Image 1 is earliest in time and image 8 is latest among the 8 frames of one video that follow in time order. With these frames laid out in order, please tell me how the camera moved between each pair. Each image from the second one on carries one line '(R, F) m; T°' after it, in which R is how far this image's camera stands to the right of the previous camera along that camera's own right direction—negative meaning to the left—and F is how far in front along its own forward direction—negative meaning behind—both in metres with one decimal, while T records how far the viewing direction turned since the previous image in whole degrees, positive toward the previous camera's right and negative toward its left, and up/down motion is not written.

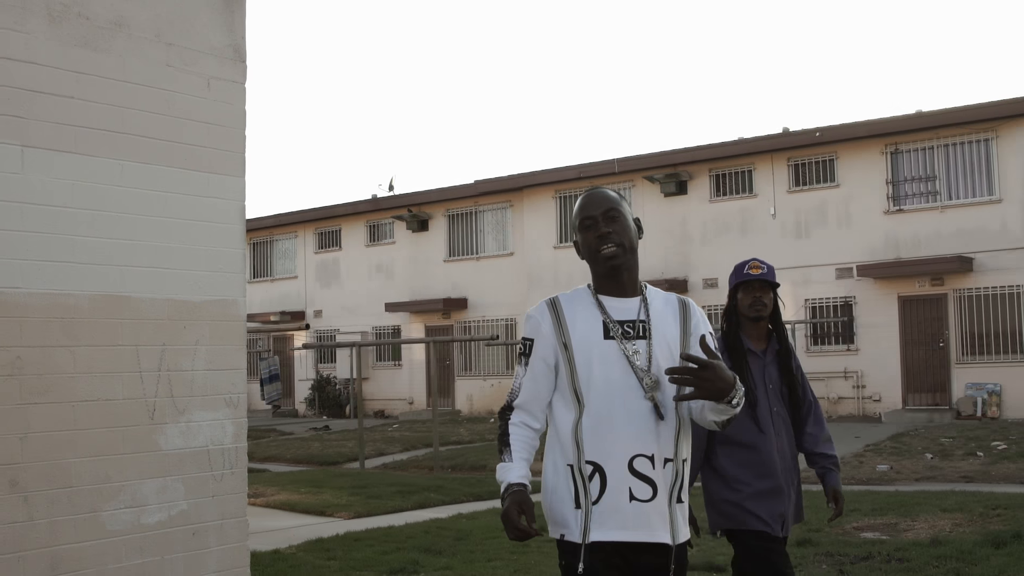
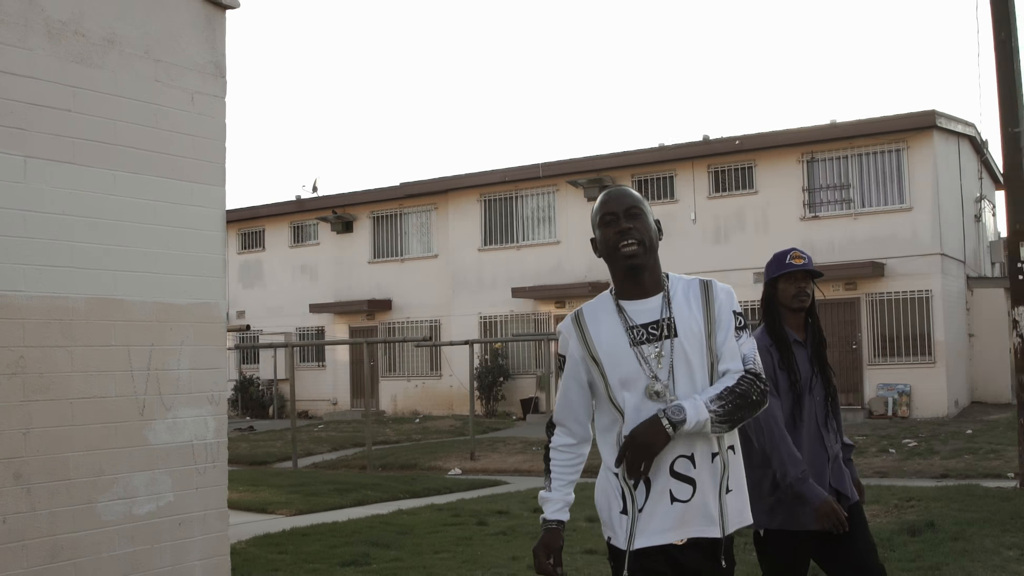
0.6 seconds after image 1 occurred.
(-0.2, -0.3) m; +4°
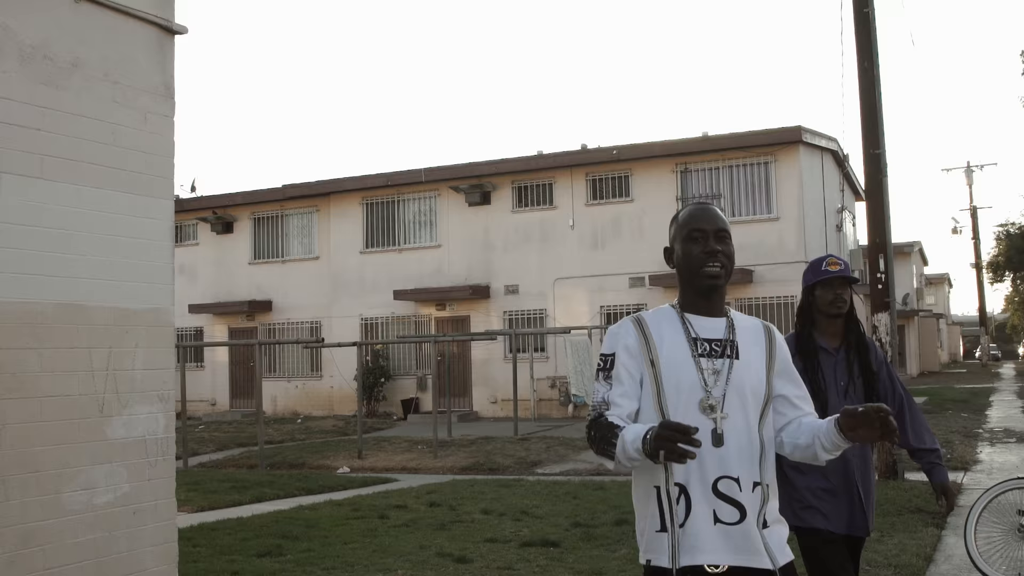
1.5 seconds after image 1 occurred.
(-0.2, -0.5) m; +6°
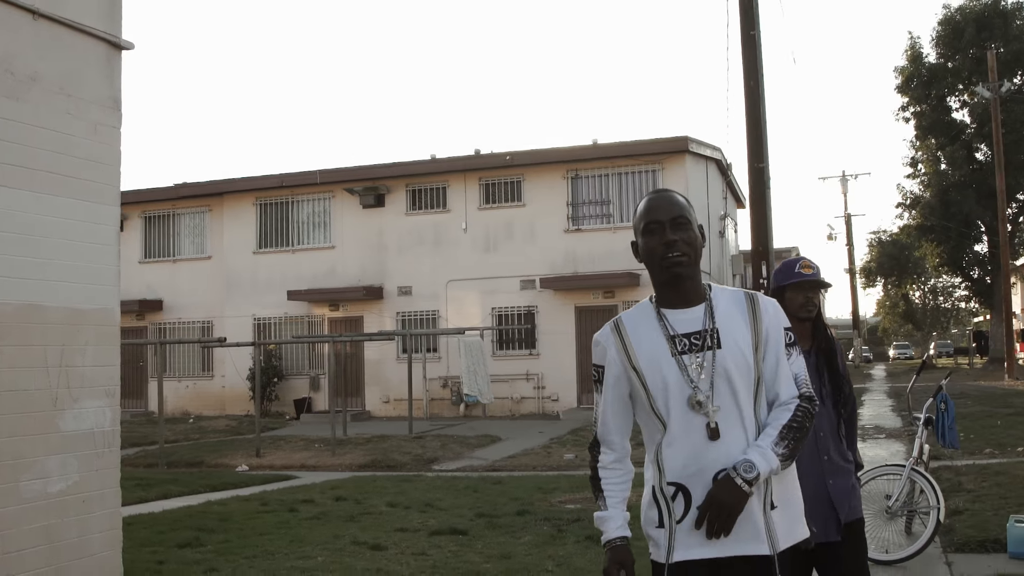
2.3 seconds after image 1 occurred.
(-0.2, -0.5) m; +5°
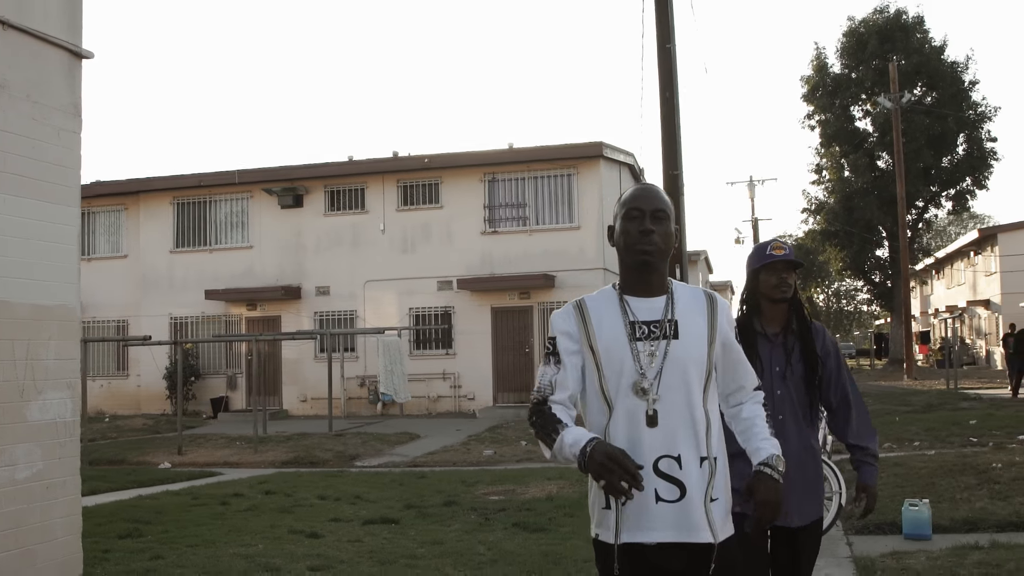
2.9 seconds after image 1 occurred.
(-0.1, -0.4) m; +4°
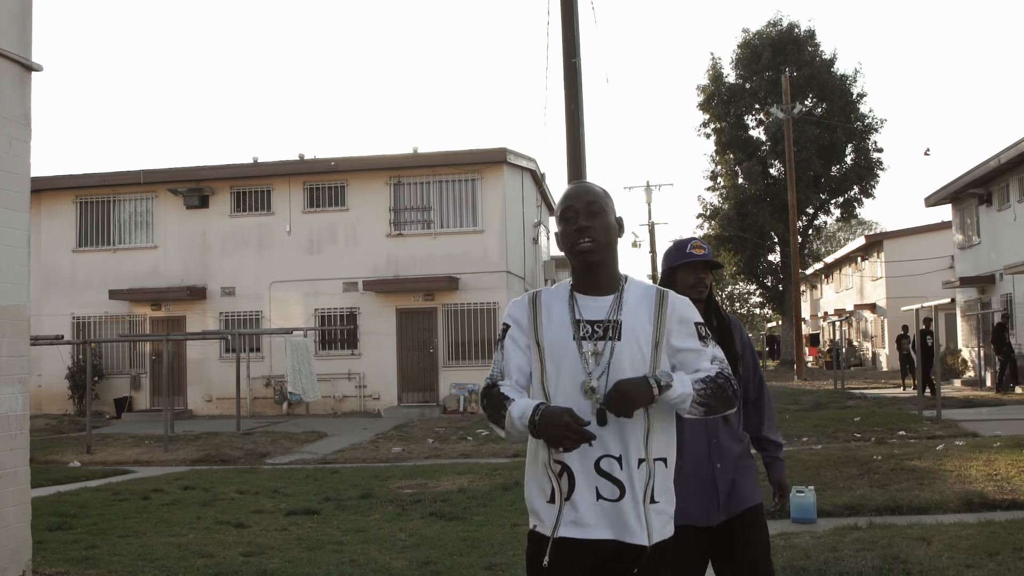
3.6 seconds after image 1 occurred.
(-0.1, -0.5) m; +4°
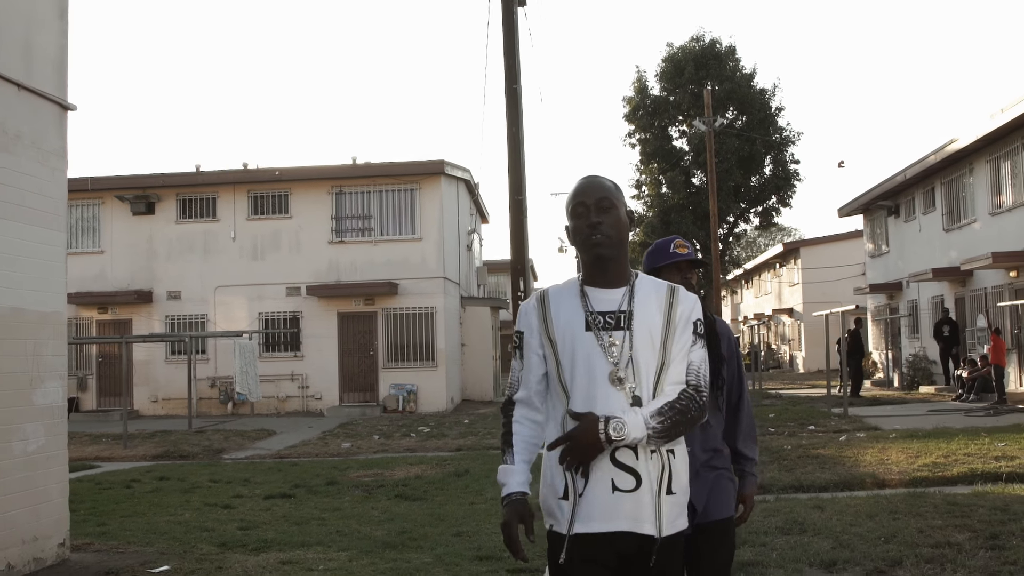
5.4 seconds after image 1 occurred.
(-0.2, -1.2) m; +3°
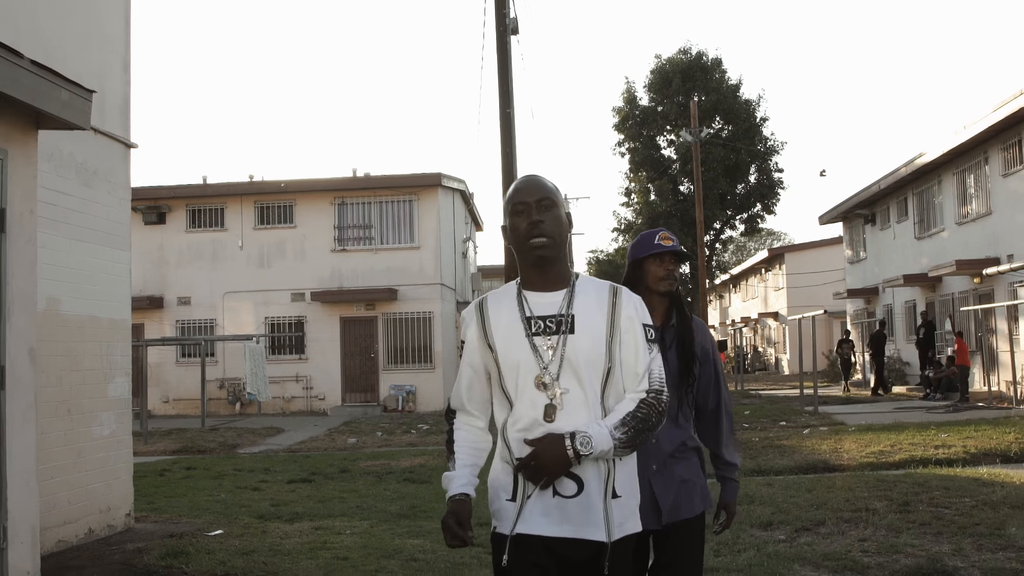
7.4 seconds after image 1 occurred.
(0.0, -1.3) m; 0°
